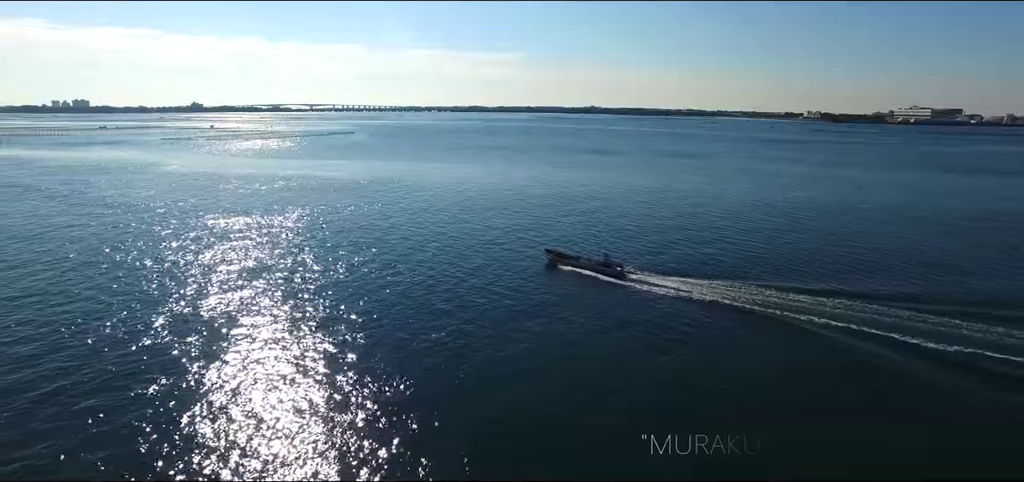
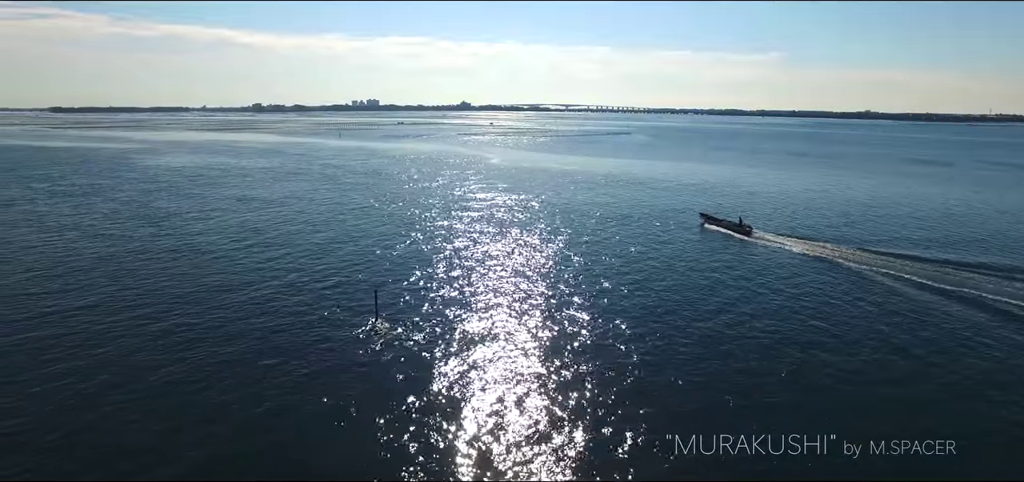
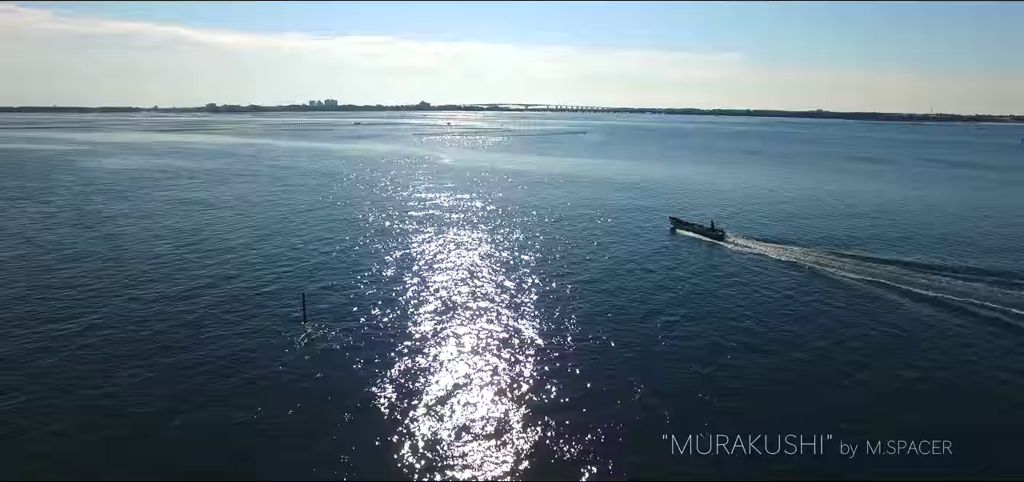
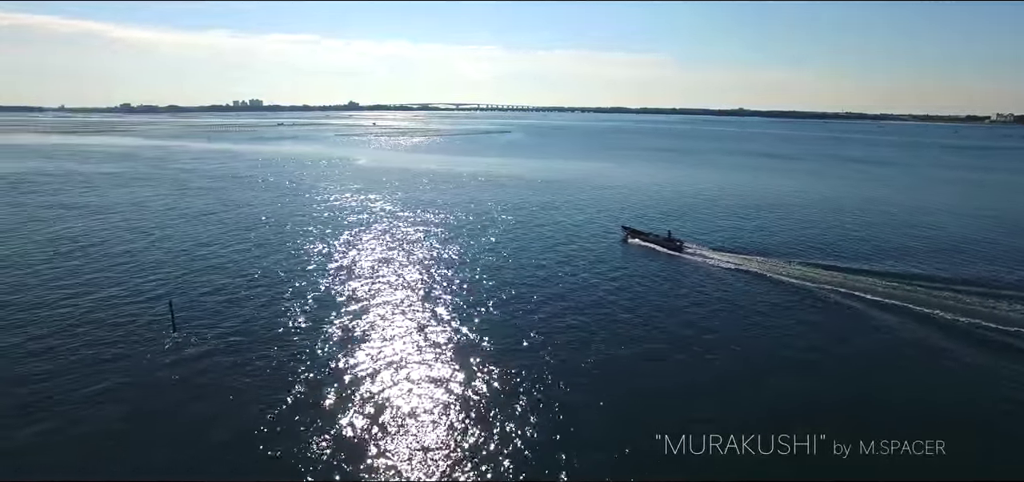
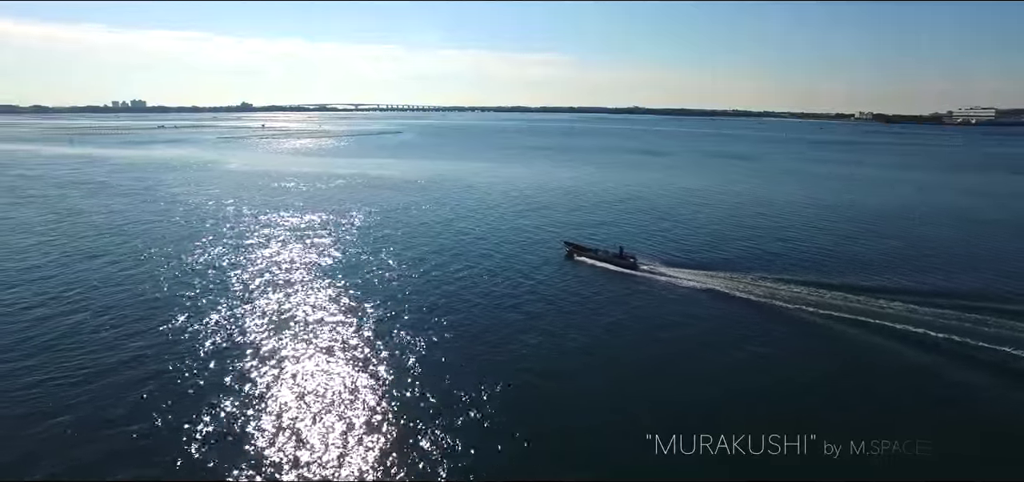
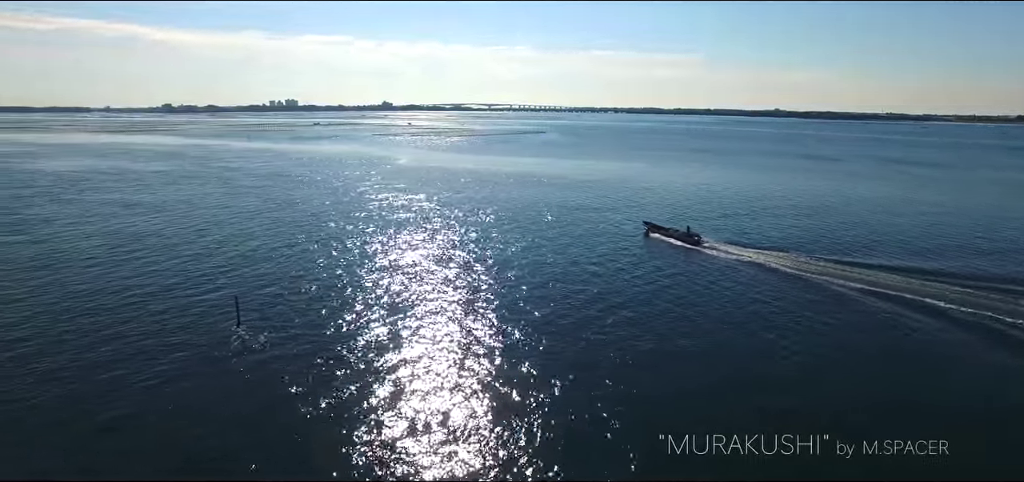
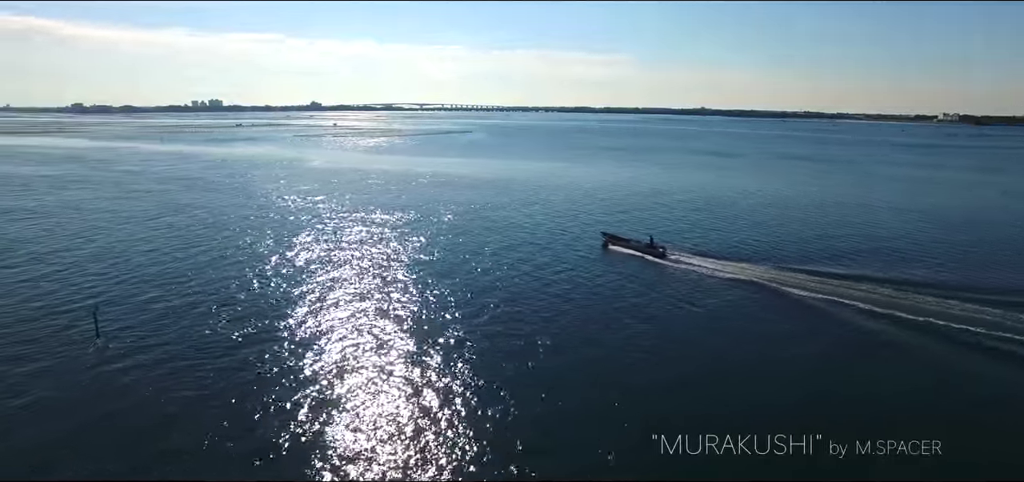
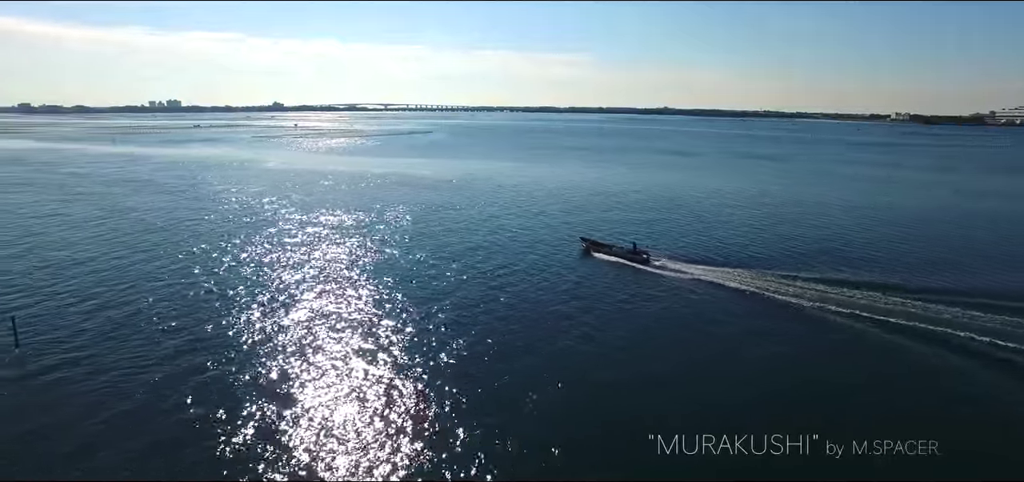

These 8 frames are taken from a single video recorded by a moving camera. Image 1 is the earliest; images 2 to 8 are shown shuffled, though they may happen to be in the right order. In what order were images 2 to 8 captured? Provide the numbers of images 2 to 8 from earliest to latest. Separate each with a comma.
5, 8, 7, 4, 6, 3, 2
